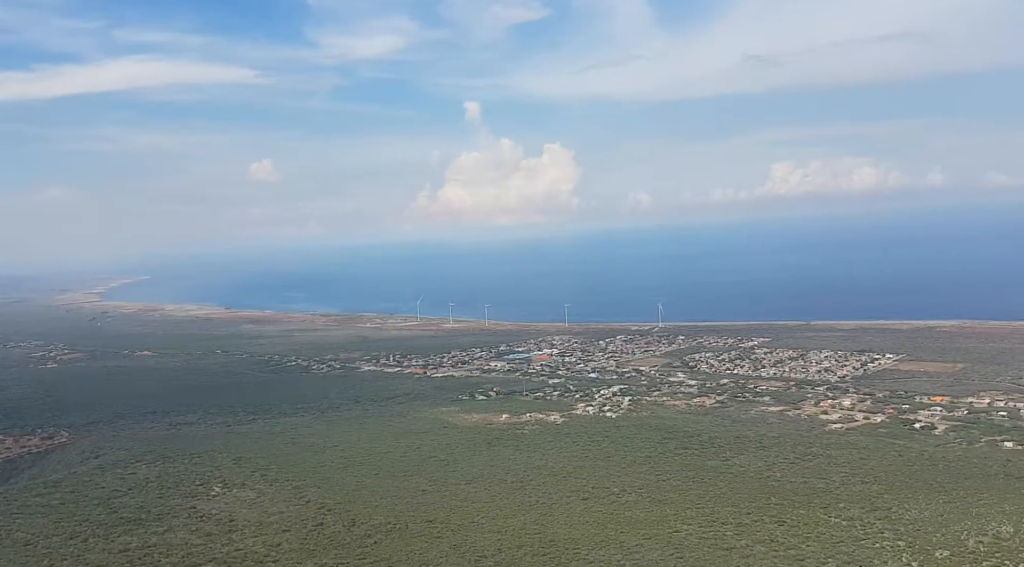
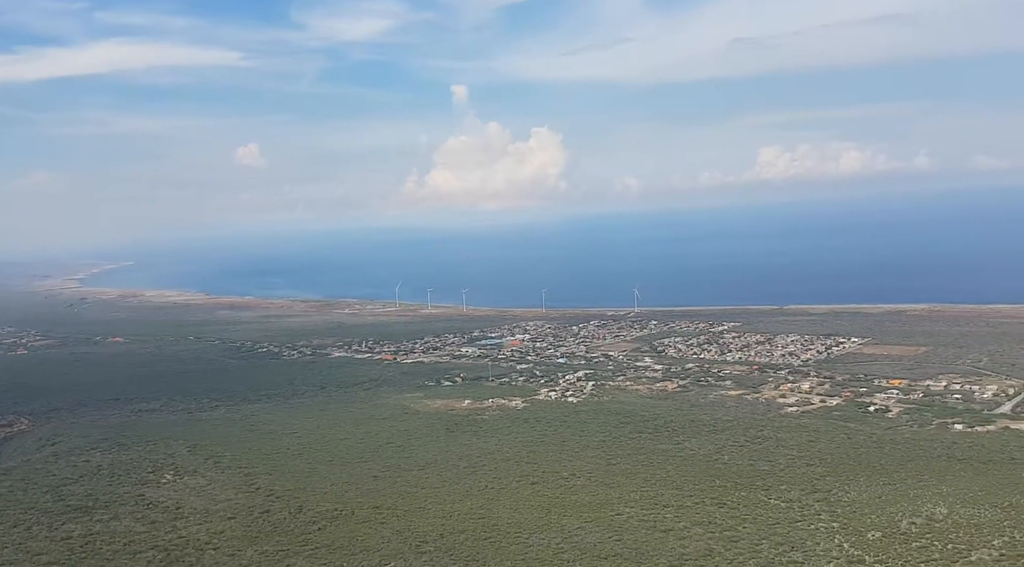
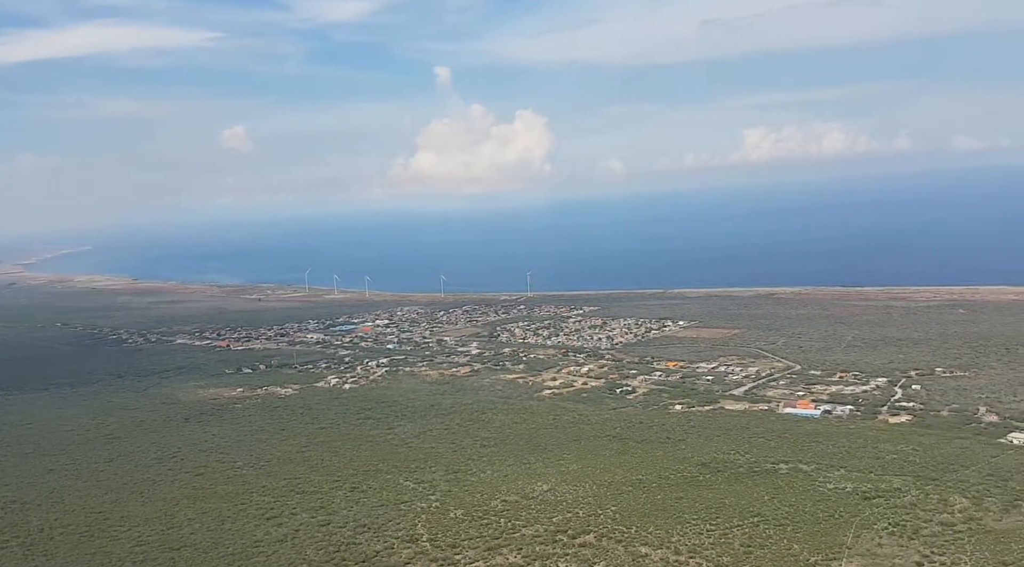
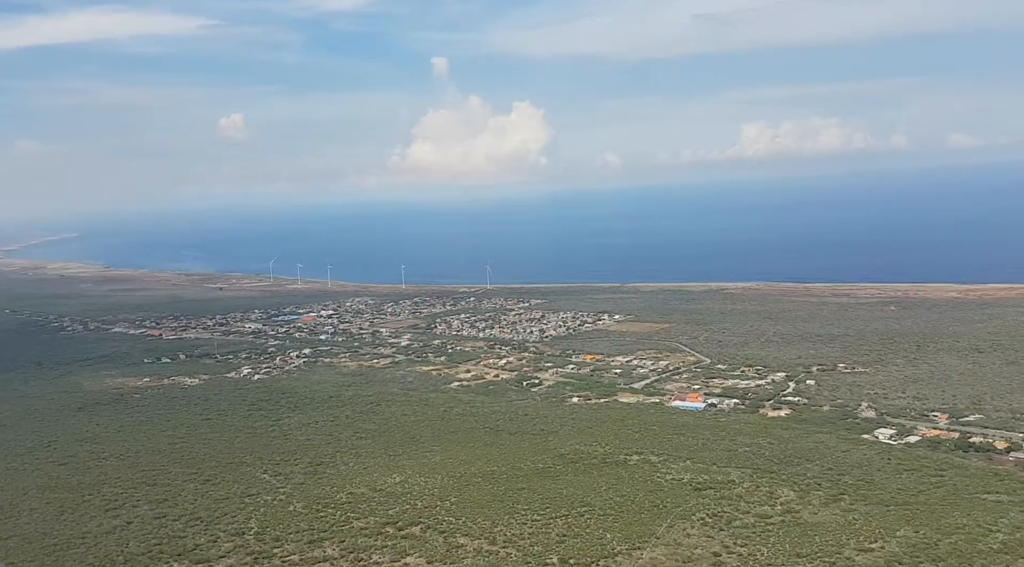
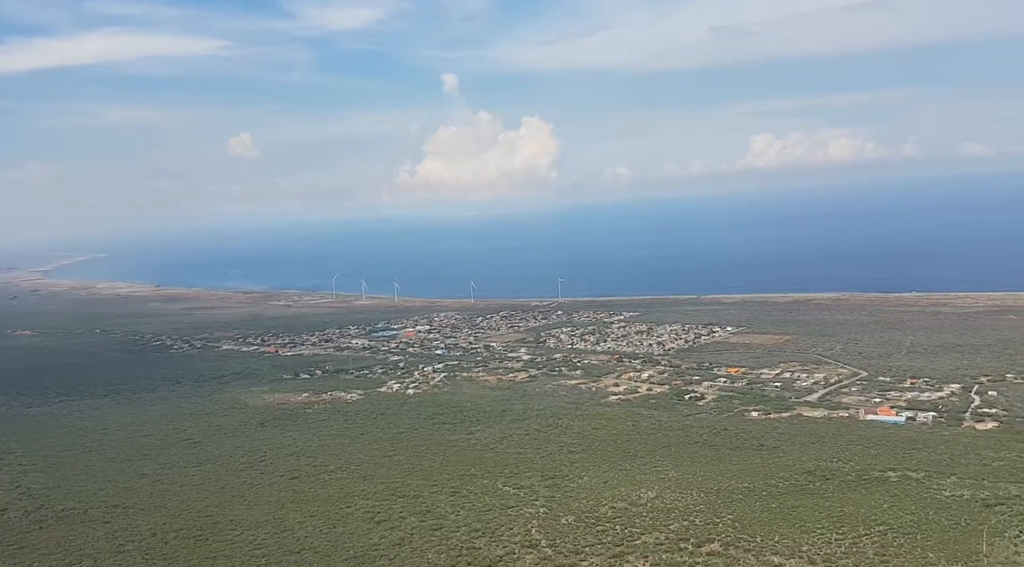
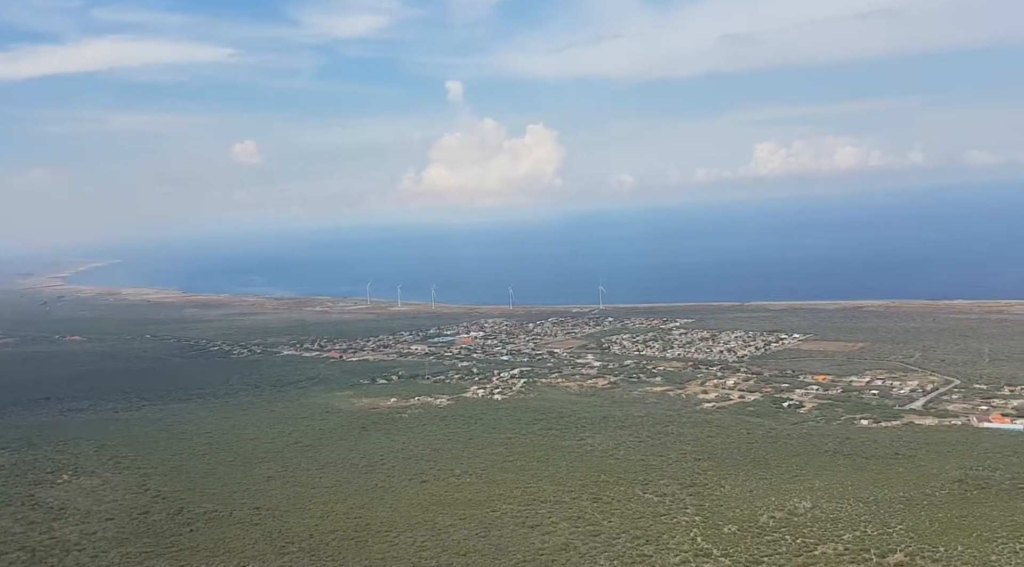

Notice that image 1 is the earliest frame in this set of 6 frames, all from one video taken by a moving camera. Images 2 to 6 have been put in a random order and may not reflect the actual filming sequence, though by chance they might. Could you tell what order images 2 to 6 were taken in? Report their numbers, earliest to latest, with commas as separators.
2, 6, 5, 3, 4
